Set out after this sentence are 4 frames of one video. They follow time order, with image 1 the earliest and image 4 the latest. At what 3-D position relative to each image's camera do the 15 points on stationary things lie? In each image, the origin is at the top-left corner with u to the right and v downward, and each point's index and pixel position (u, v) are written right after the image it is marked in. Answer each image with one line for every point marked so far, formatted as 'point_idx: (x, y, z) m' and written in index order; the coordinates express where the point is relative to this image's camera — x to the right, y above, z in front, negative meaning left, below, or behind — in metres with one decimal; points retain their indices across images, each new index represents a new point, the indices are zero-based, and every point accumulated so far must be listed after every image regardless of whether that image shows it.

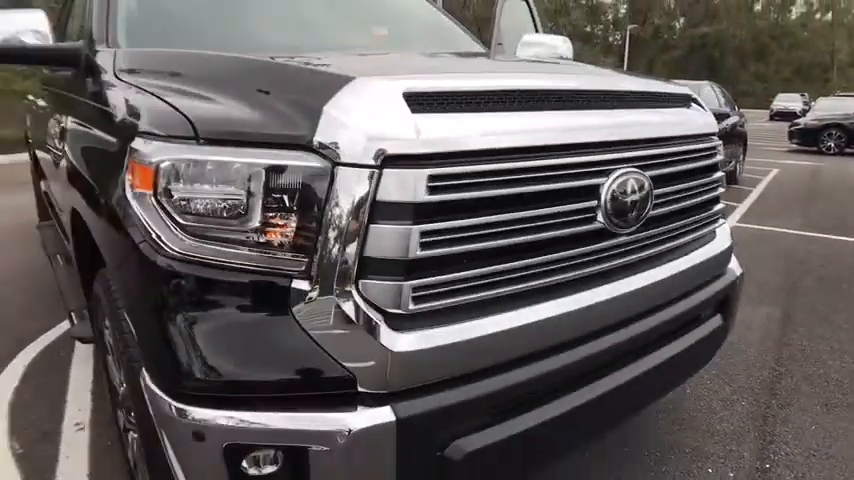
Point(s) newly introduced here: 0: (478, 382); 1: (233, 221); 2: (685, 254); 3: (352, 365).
0: (+0.1, -0.3, +1.4) m
1: (-0.4, 0.0, +1.3) m
2: (+0.8, 0.0, +2.0) m
3: (-0.1, -0.2, +1.3) m
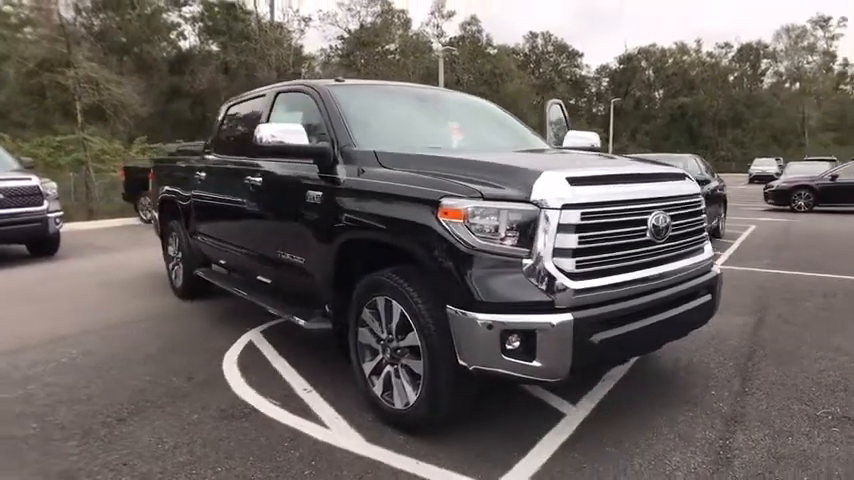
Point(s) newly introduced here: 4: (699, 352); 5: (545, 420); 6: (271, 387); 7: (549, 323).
0: (+0.8, -0.3, +3.0) m
1: (+0.3, 0.0, +2.9) m
2: (+1.5, -0.1, +3.6) m
3: (+0.6, -0.3, +2.9) m
4: (+2.1, -0.8, +4.7) m
5: (+0.7, -1.0, +3.6) m
6: (-1.1, -1.0, +4.3) m
7: (+0.6, -0.4, +2.9) m
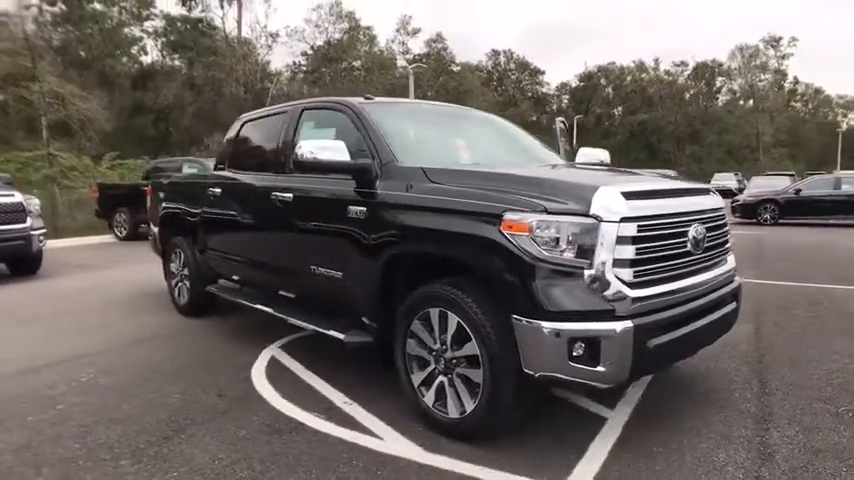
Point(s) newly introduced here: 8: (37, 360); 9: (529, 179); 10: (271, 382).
0: (+1.2, -0.4, +3.2) m
1: (+0.6, 0.0, +3.1) m
2: (+1.8, -0.2, +3.9) m
3: (+0.9, -0.3, +3.1) m
4: (+2.3, -0.9, +5.0) m
5: (+1.0, -1.1, +3.8) m
6: (-0.8, -1.1, +4.4) m
7: (+0.9, -0.4, +3.0) m
8: (-3.7, -1.1, +5.9) m
9: (+0.6, +0.3, +3.5) m
10: (-1.2, -1.1, +4.8) m
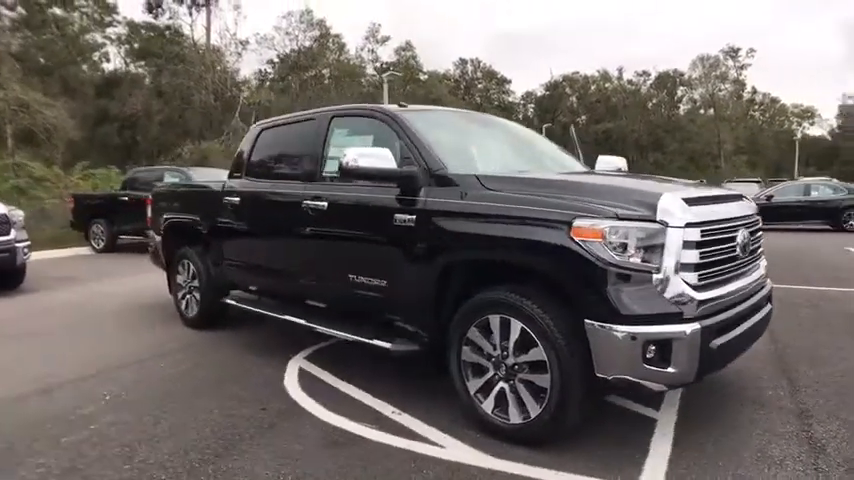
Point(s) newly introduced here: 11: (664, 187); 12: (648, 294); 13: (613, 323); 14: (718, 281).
0: (+1.5, -0.4, +3.3) m
1: (+1.0, -0.1, +3.2) m
2: (+2.1, -0.2, +4.0) m
3: (+1.3, -0.3, +3.2) m
4: (+2.6, -1.0, +5.1) m
5: (+1.3, -1.1, +3.8) m
6: (-0.5, -1.2, +4.4) m
7: (+1.3, -0.5, +3.1) m
8: (-3.4, -1.2, +5.7) m
9: (+0.9, +0.3, +3.5) m
10: (-0.9, -1.2, +4.8) m
11: (+1.4, +0.3, +3.6) m
12: (+1.1, -0.3, +3.1) m
13: (+0.9, -0.4, +3.1) m
14: (+1.6, -0.2, +3.5) m
